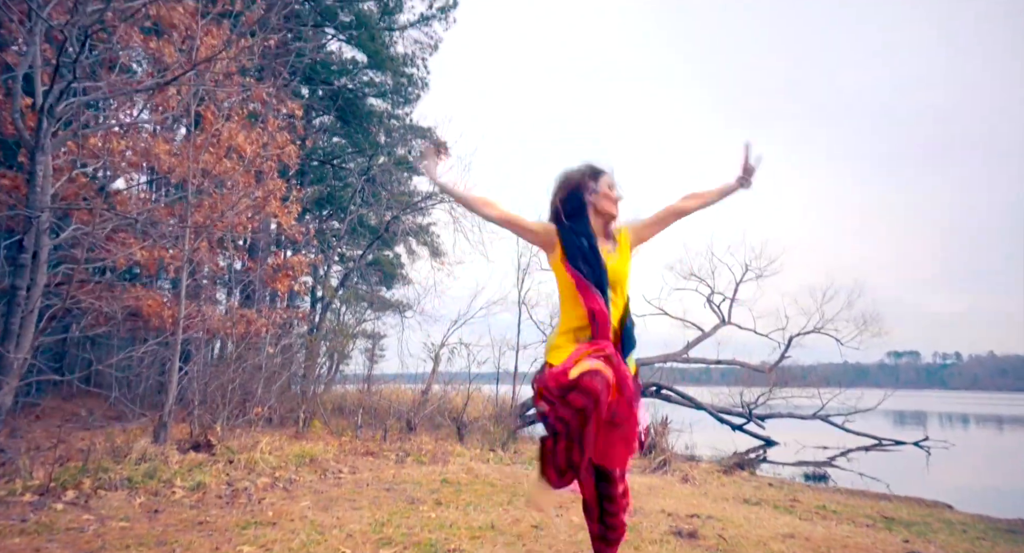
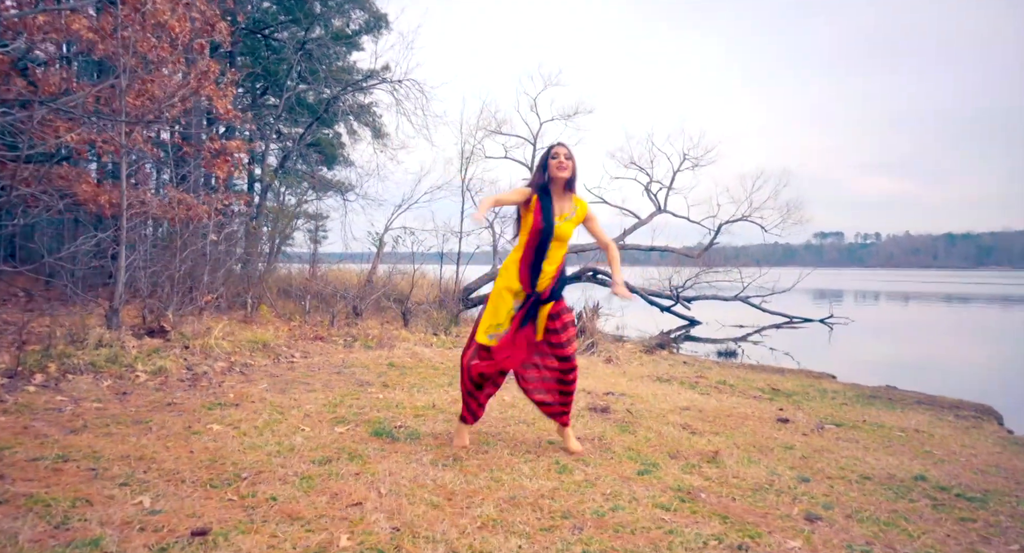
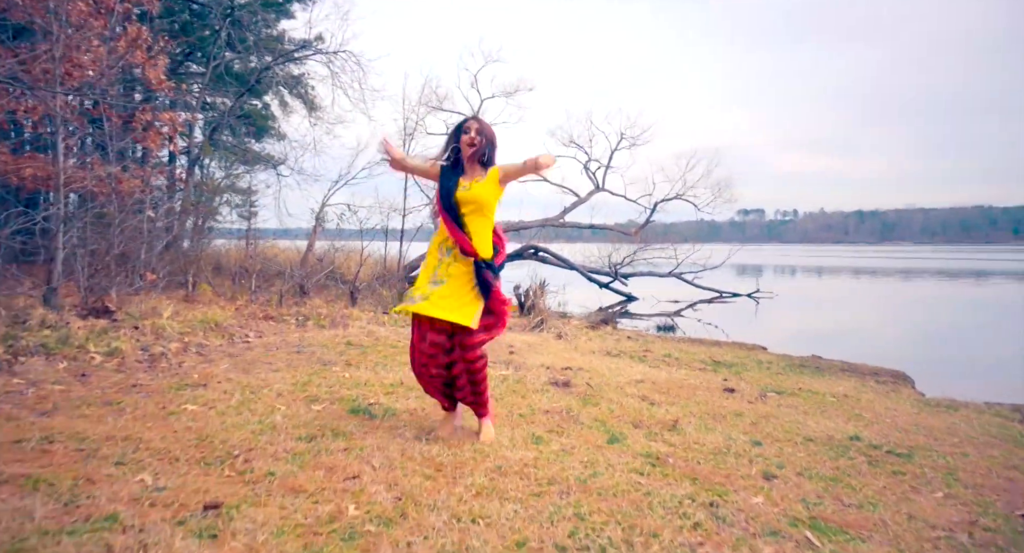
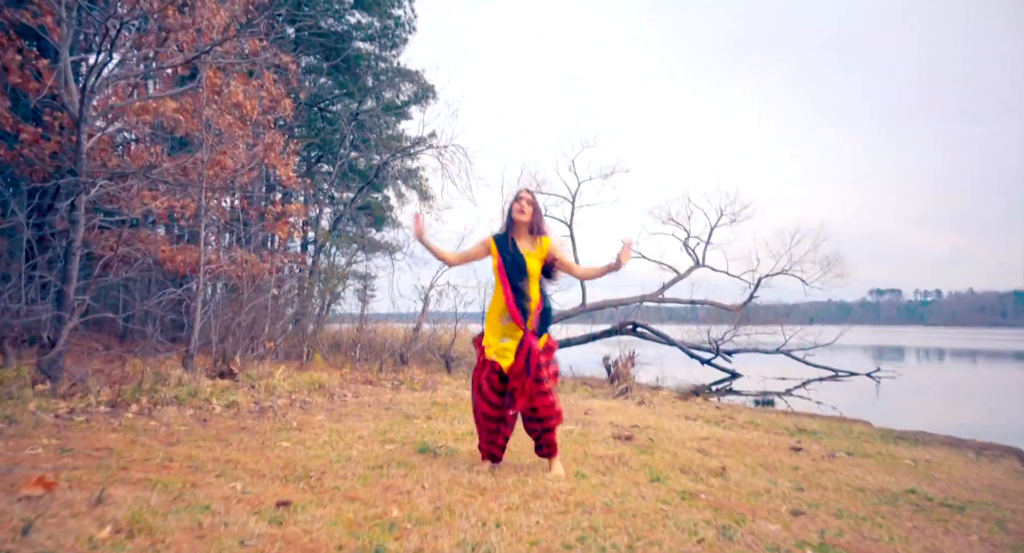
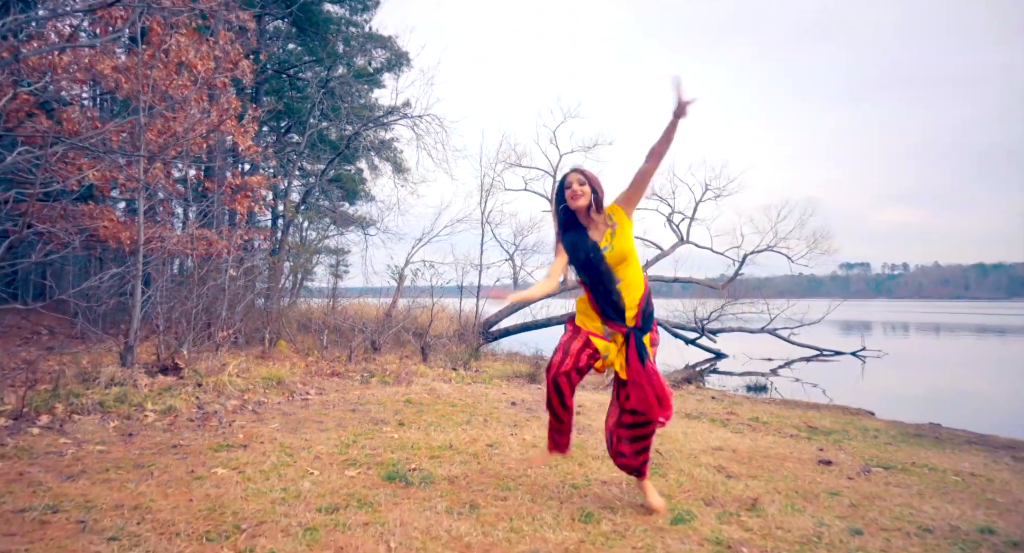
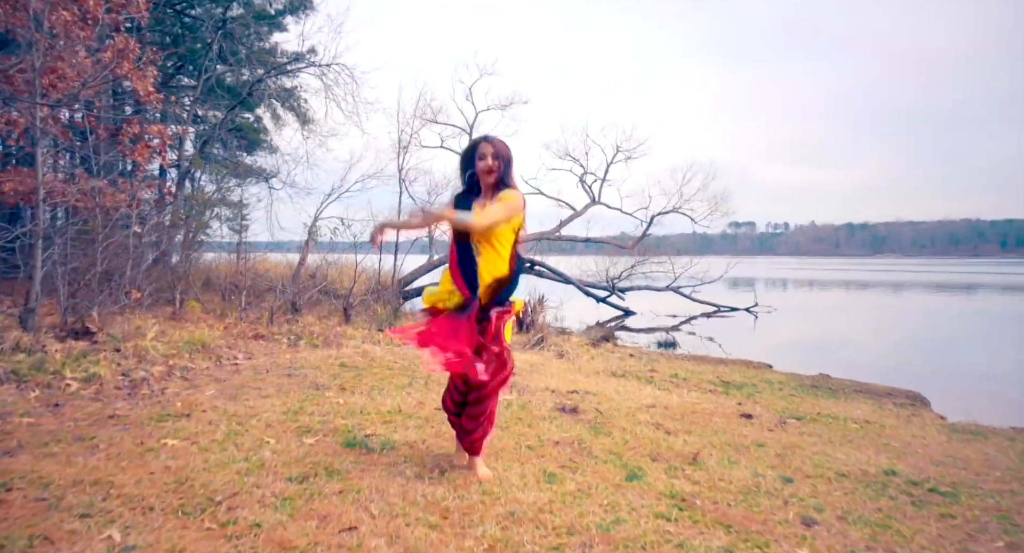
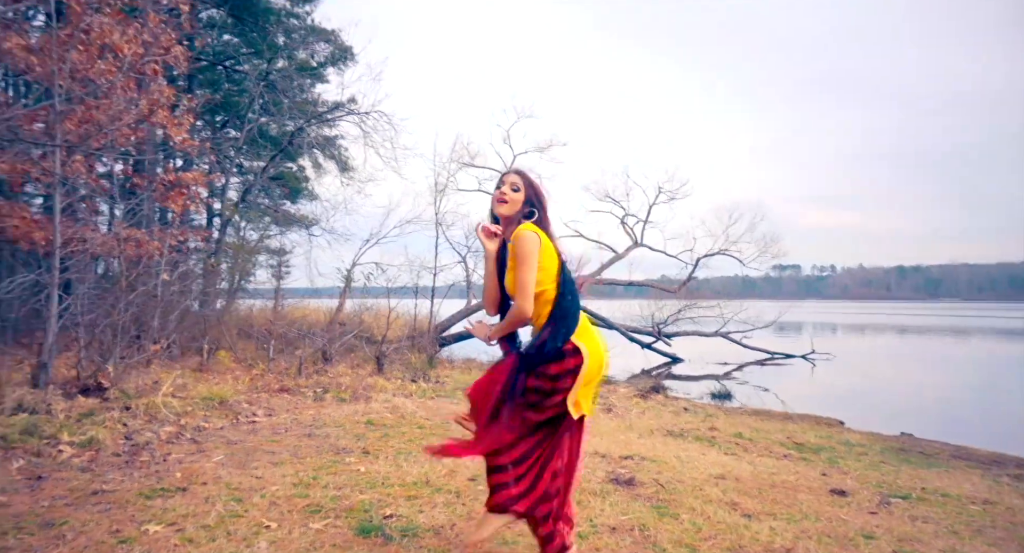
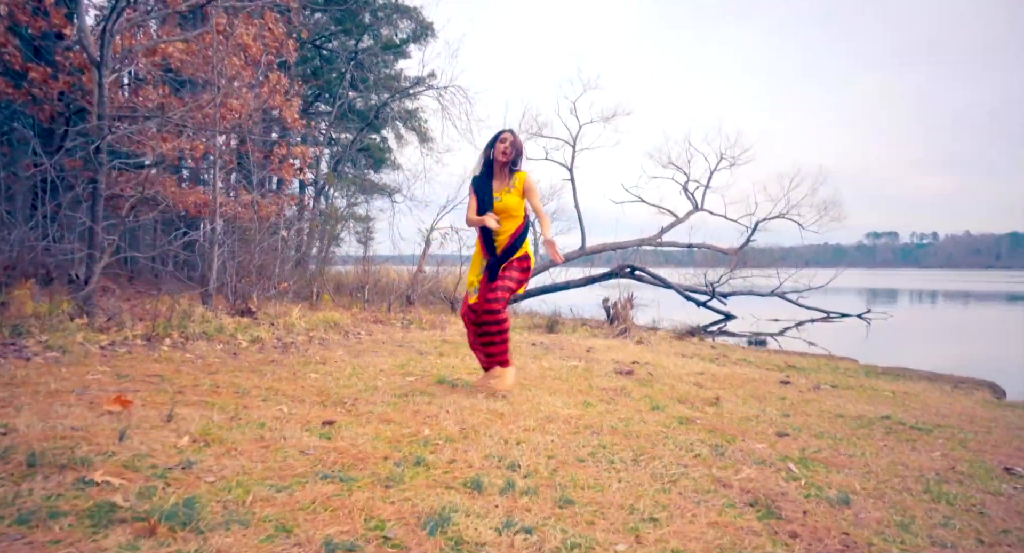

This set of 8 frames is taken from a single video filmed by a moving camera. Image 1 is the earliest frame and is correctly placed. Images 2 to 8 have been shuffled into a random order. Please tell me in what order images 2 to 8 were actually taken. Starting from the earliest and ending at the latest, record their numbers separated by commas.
4, 8, 3, 6, 7, 5, 2
